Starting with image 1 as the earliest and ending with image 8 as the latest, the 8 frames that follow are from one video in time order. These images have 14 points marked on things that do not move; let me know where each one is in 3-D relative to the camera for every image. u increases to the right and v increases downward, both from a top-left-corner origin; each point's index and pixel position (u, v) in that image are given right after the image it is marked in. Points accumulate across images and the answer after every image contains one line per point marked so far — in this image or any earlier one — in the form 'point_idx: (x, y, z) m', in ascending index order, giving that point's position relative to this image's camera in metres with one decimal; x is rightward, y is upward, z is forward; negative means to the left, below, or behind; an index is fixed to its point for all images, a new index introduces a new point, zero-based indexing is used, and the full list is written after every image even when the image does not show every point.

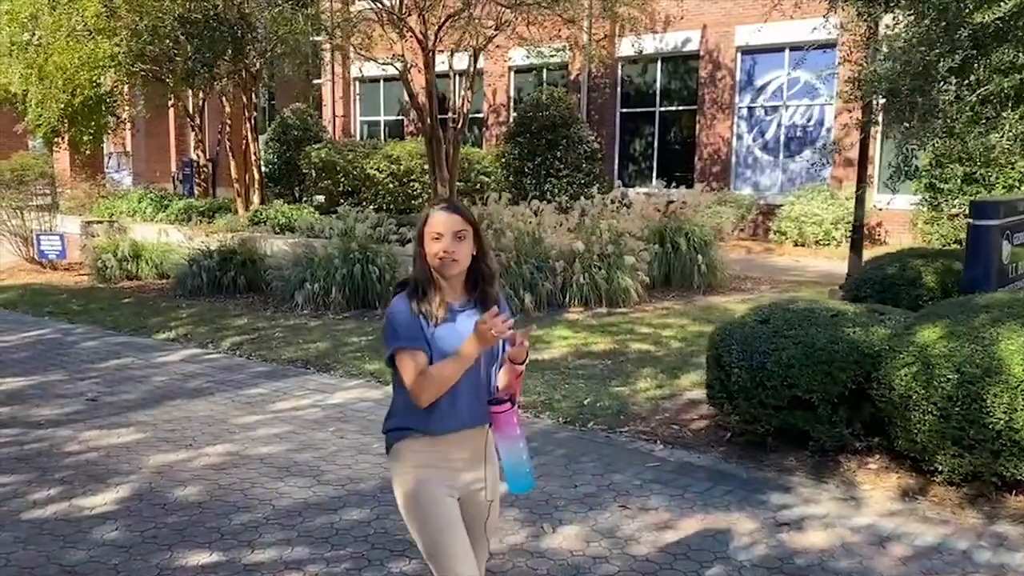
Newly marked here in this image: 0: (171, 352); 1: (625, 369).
0: (-3.3, -0.6, +8.8) m
1: (+0.9, -0.7, +7.3) m
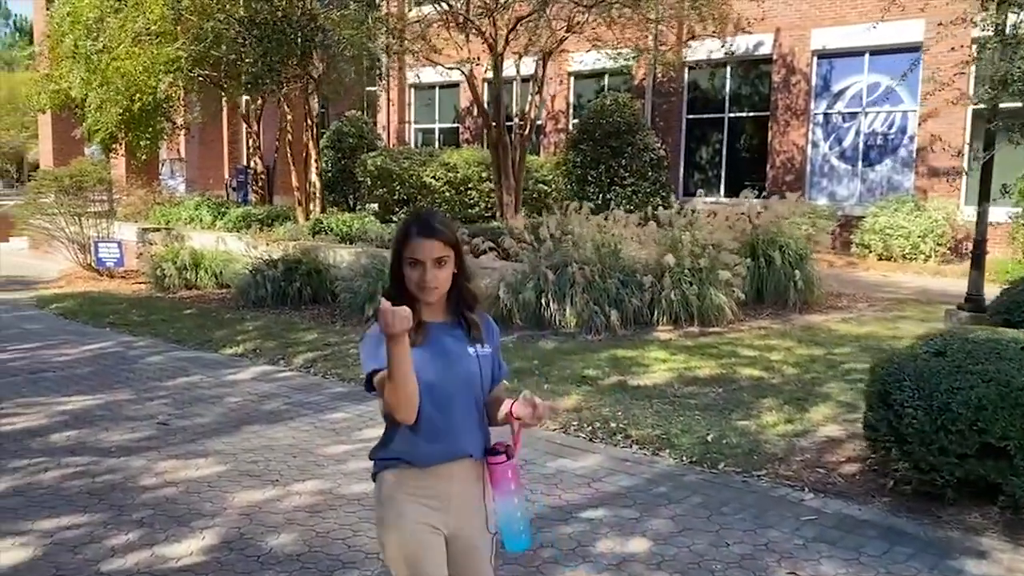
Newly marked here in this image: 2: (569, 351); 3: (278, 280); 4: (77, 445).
0: (-2.5, -0.7, +8.2) m
1: (+1.7, -0.8, +6.6) m
2: (+0.5, -0.6, +8.5) m
3: (-3.1, +0.1, +12.1) m
4: (-2.9, -1.0, +5.9) m
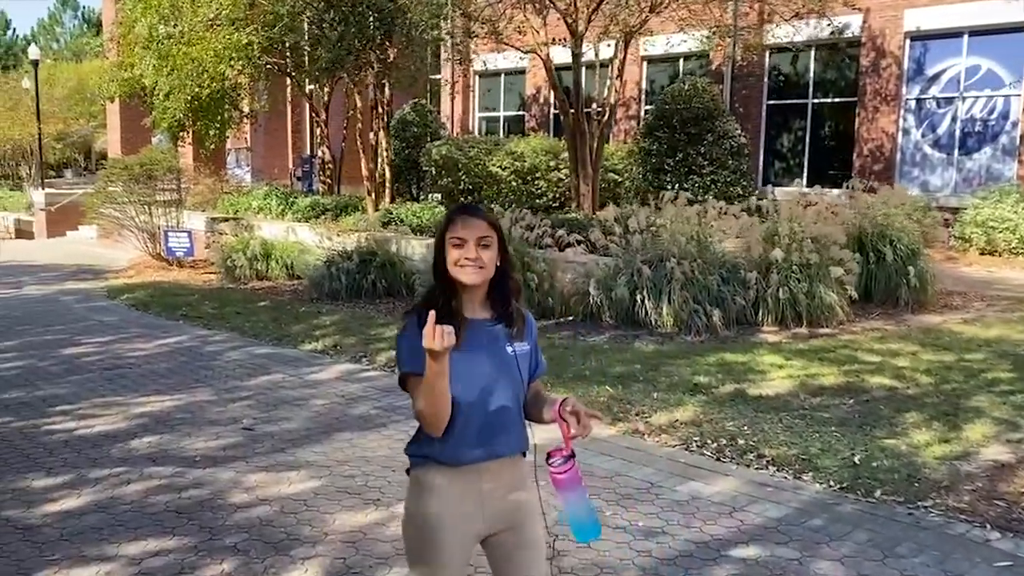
0: (-1.7, -0.7, +7.8) m
1: (+2.4, -0.8, +5.9) m
2: (+1.4, -0.6, +7.8) m
3: (-2.1, +0.2, +11.6) m
4: (-2.1, -1.0, +5.4) m
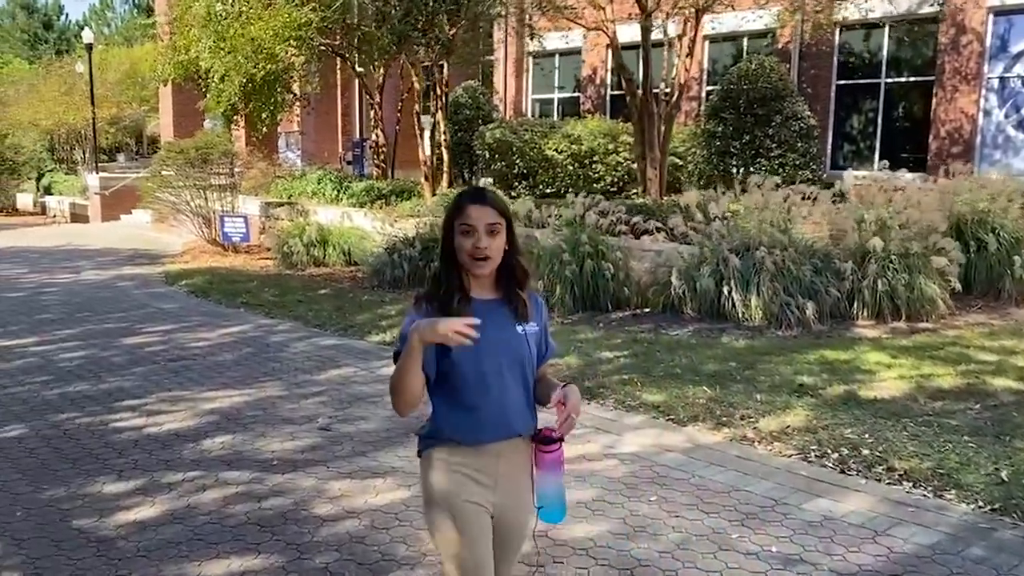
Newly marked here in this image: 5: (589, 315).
0: (-1.0, -0.6, +7.4) m
1: (+3.0, -0.8, +5.3) m
2: (+2.1, -0.5, +7.3) m
3: (-1.2, +0.3, +11.3) m
4: (-1.6, -1.0, +5.1) m
5: (+0.8, -0.3, +8.9) m
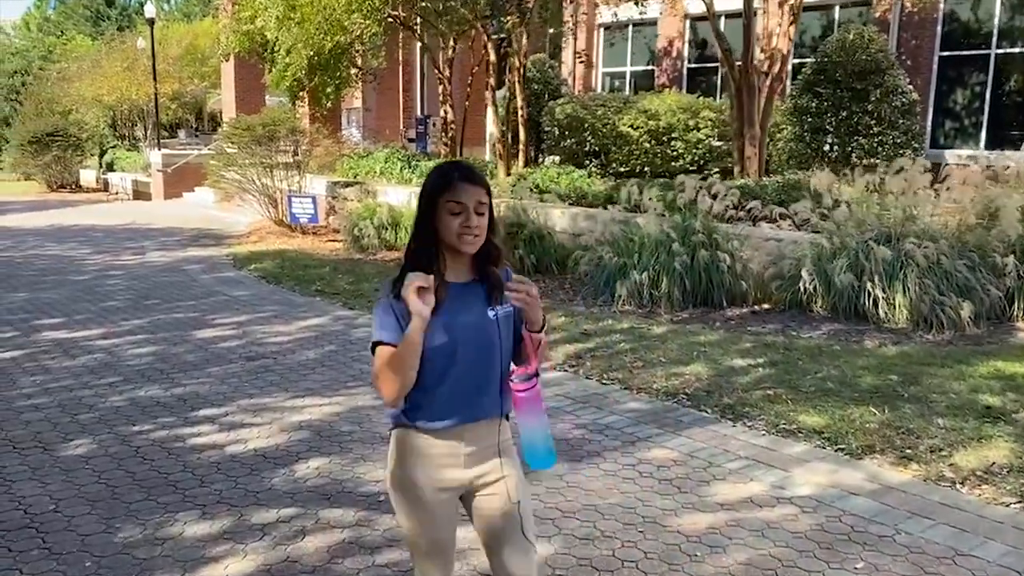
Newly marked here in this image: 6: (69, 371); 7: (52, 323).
0: (-0.1, -0.6, +6.6) m
1: (+3.7, -0.8, +4.3) m
2: (+2.9, -0.5, +6.3) m
3: (-0.1, +0.5, +10.4) m
4: (-0.9, -1.0, +4.3) m
5: (+1.7, -0.2, +8.0) m
6: (-3.2, -0.6, +6.5) m
7: (-4.3, -0.3, +8.4) m
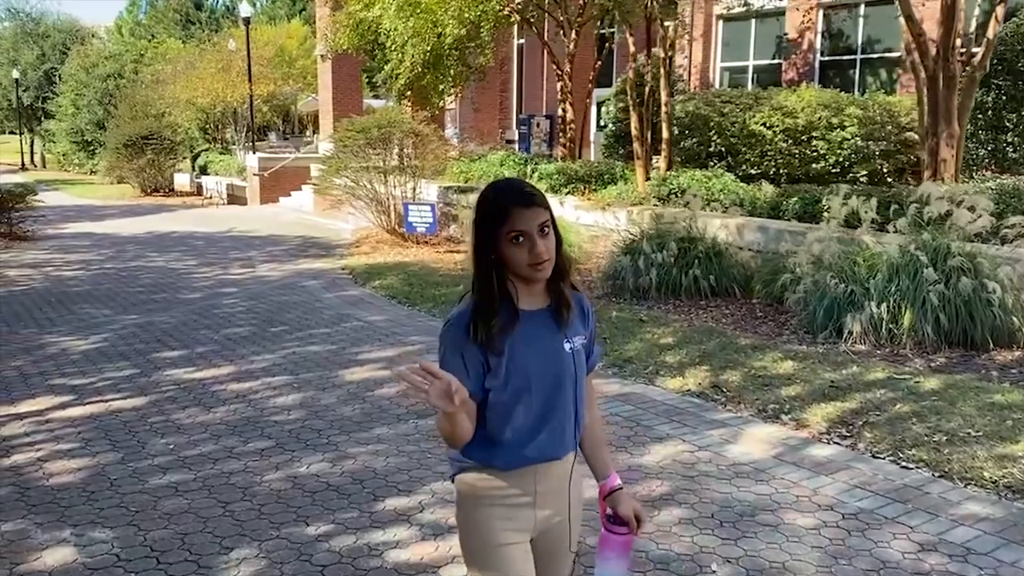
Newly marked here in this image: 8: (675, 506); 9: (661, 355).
0: (+1.3, -0.8, +5.1) m
1: (+5.0, -1.1, +2.6) m
2: (+4.3, -0.8, +4.6) m
3: (+1.6, +0.2, +9.0) m
4: (+0.4, -1.2, +2.9) m
5: (+3.2, -0.5, +6.4) m
6: (-1.8, -0.8, +5.2) m
7: (-2.7, -0.6, +7.2) m
8: (+0.7, -1.0, +4.1) m
9: (+1.1, -0.5, +6.8) m
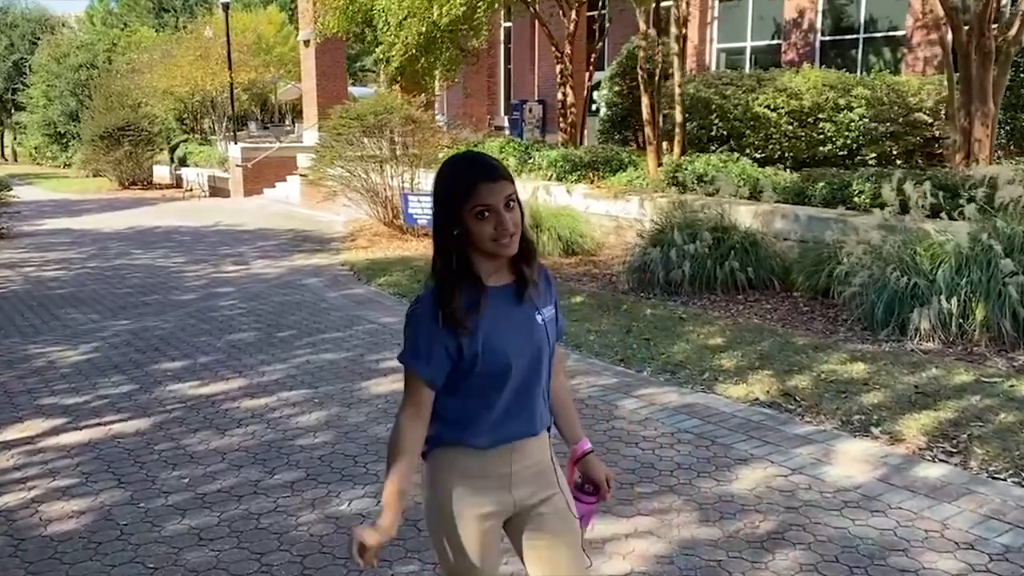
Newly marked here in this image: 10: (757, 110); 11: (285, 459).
0: (+1.6, -0.8, +4.6) m
1: (+5.3, -1.1, +2.1) m
2: (+4.6, -0.7, +4.1) m
3: (+1.8, +0.3, +8.4) m
4: (+0.7, -1.3, +2.3) m
5: (+3.5, -0.4, +5.9) m
6: (-1.5, -0.9, +4.6) m
7: (-2.5, -0.6, +6.5) m
8: (+1.1, -1.0, +3.5) m
9: (+1.4, -0.5, +6.2) m
10: (+4.8, +3.4, +17.4) m
11: (-1.2, -0.9, +4.6) m
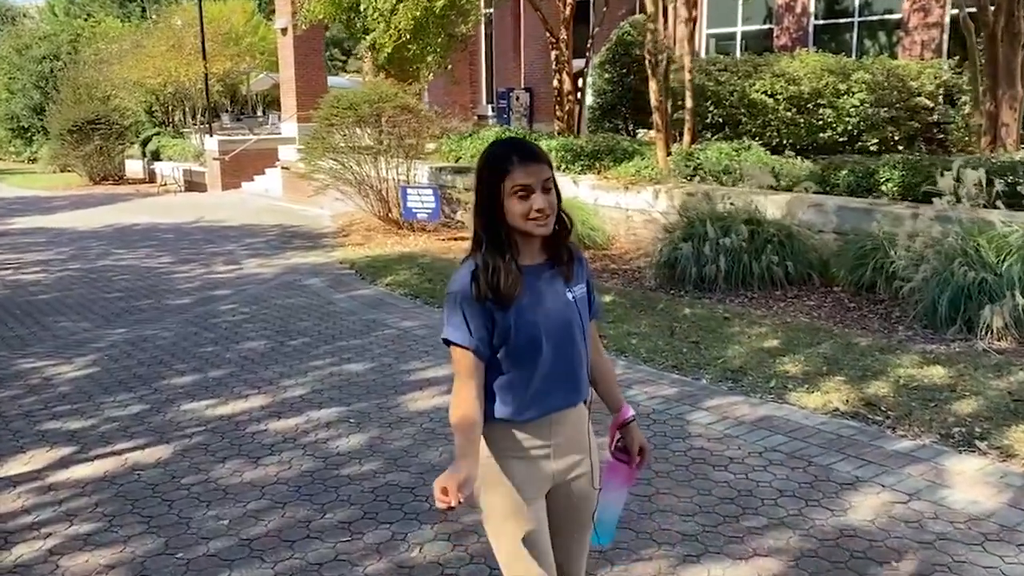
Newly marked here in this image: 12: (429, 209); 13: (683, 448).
0: (+1.9, -0.8, +4.1) m
1: (+5.8, -1.1, +1.8) m
2: (+5.0, -0.7, +3.8) m
3: (+2.0, +0.3, +7.9) m
4: (+1.2, -1.3, +1.9) m
5: (+3.8, -0.4, +5.5) m
6: (-1.1, -0.9, +4.1) m
7: (-2.2, -0.6, +6.0) m
8: (+1.5, -1.0, +3.1) m
9: (+1.7, -0.5, +5.8) m
10: (+4.7, +3.6, +17.0) m
11: (-0.8, -0.9, +4.1) m
12: (-1.2, +1.2, +12.9) m
13: (+0.8, -0.8, +4.5) m
